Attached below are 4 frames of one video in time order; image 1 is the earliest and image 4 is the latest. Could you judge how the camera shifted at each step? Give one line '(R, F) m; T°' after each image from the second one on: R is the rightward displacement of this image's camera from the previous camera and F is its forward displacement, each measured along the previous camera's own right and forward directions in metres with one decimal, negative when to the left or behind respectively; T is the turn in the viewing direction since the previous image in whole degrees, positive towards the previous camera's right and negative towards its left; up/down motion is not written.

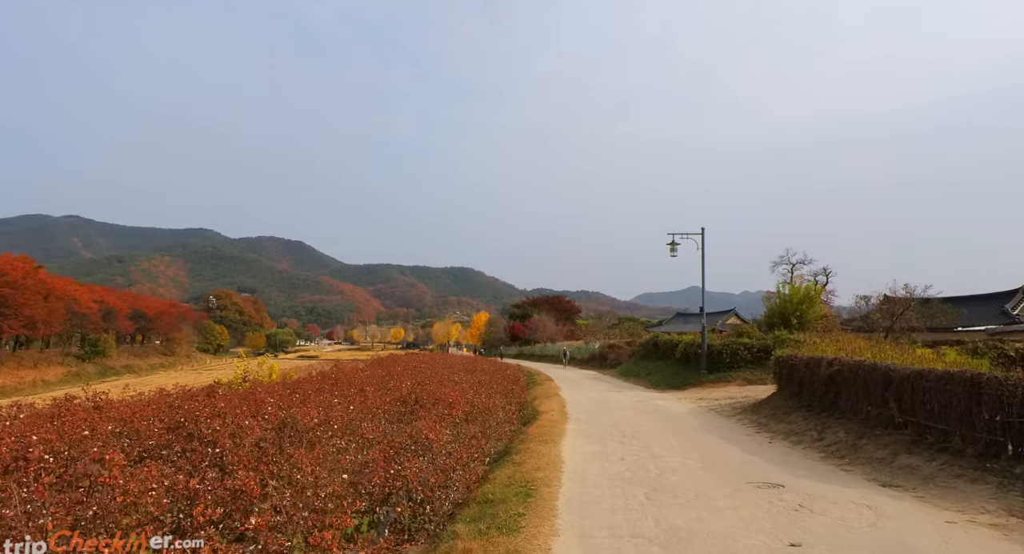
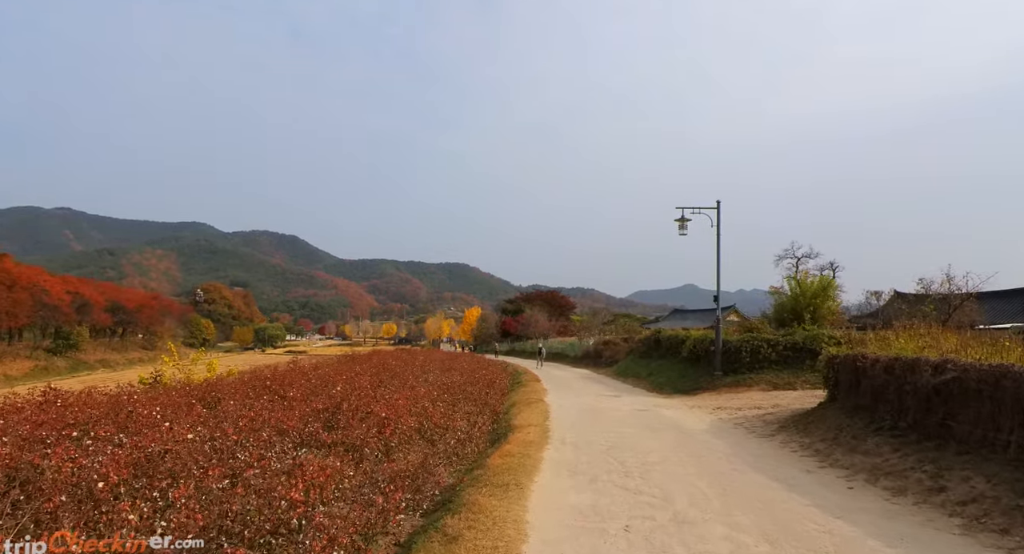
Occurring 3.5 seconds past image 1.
(+0.5, +3.4) m; 0°
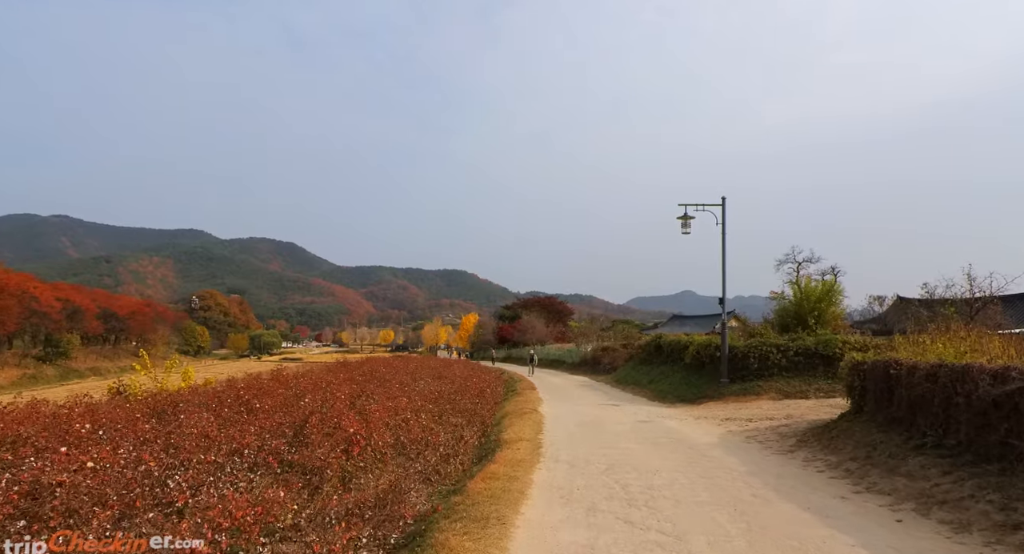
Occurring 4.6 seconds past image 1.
(+0.1, +1.1) m; 0°
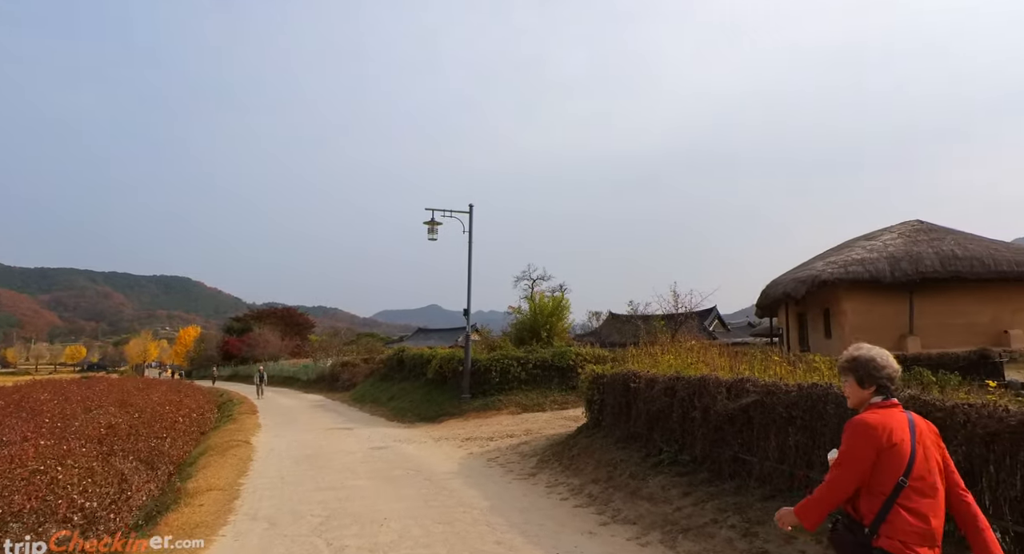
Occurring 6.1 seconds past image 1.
(+0.4, +1.3) m; +22°
